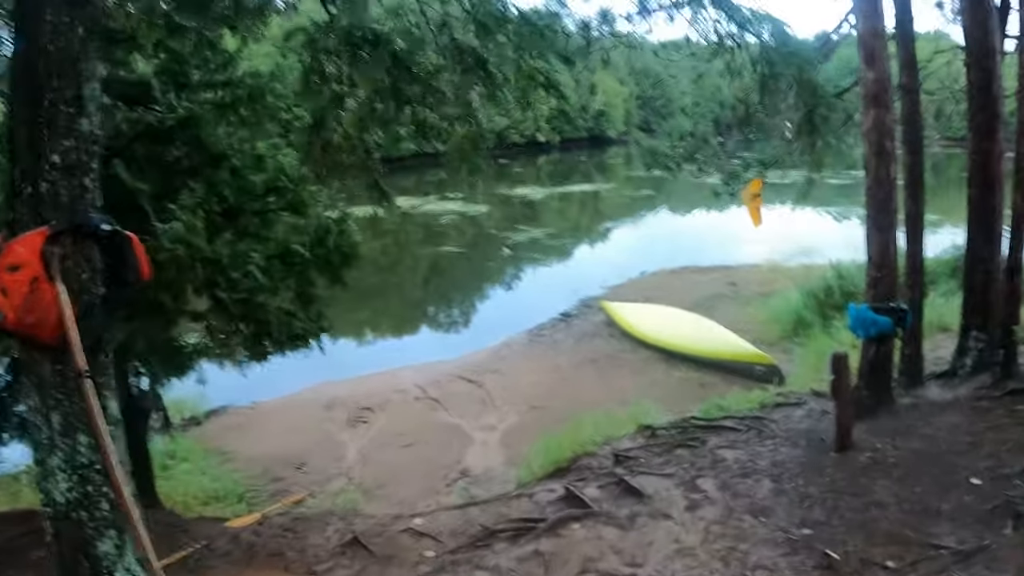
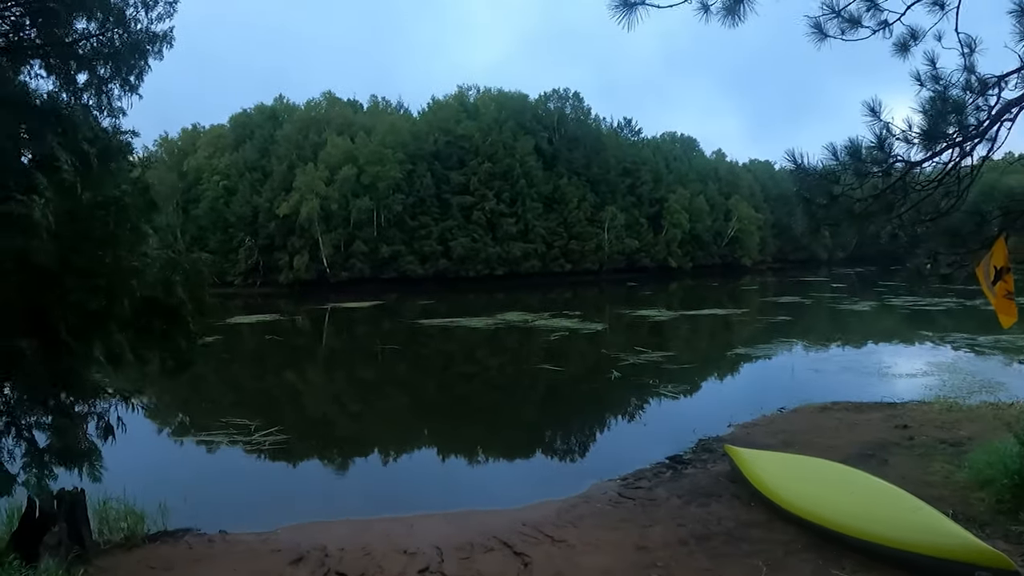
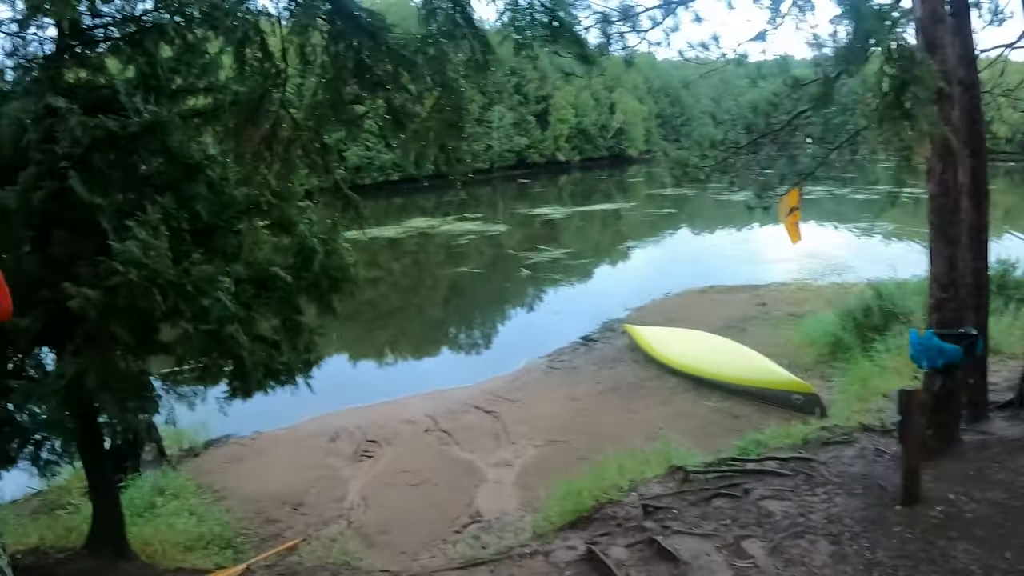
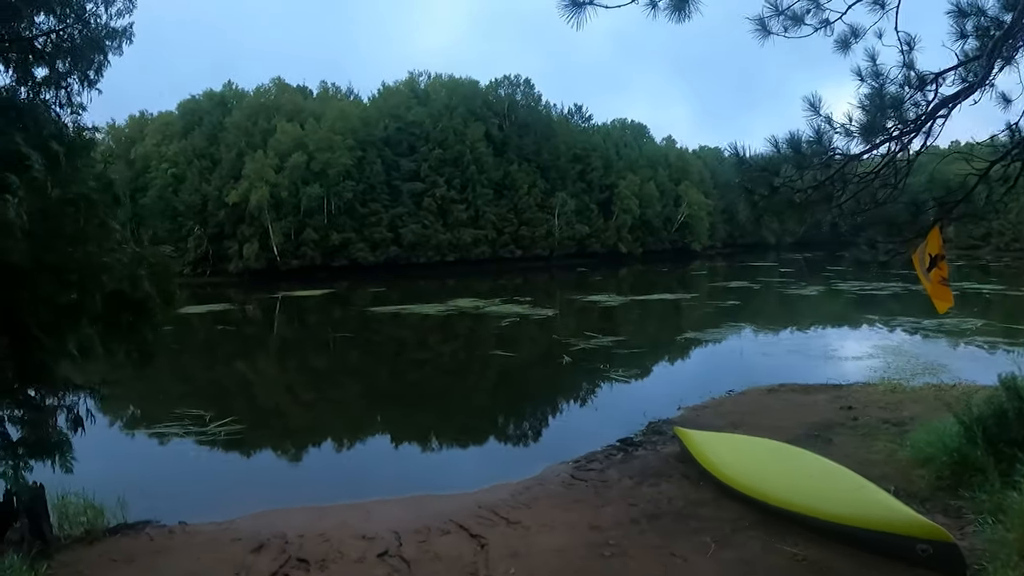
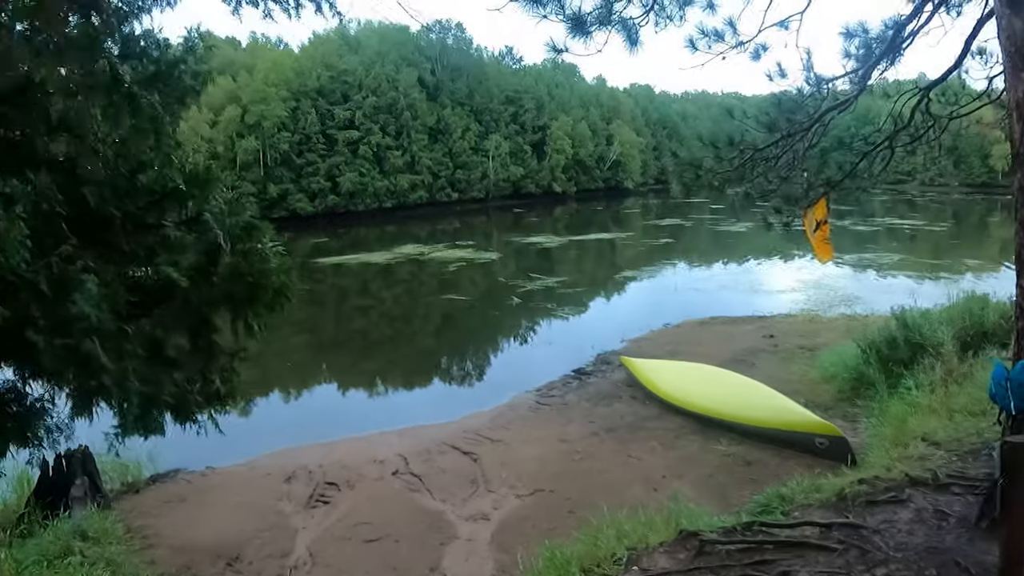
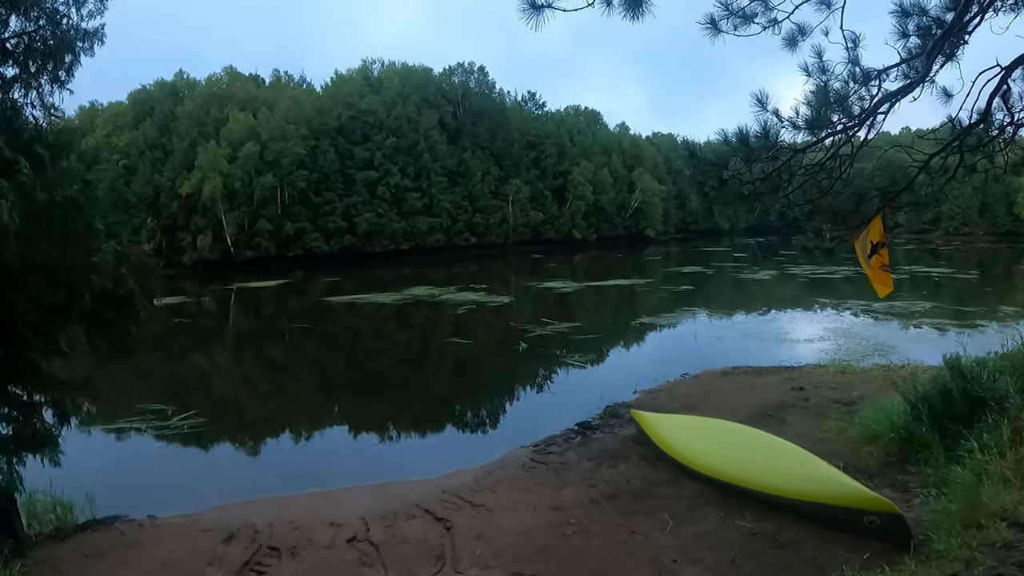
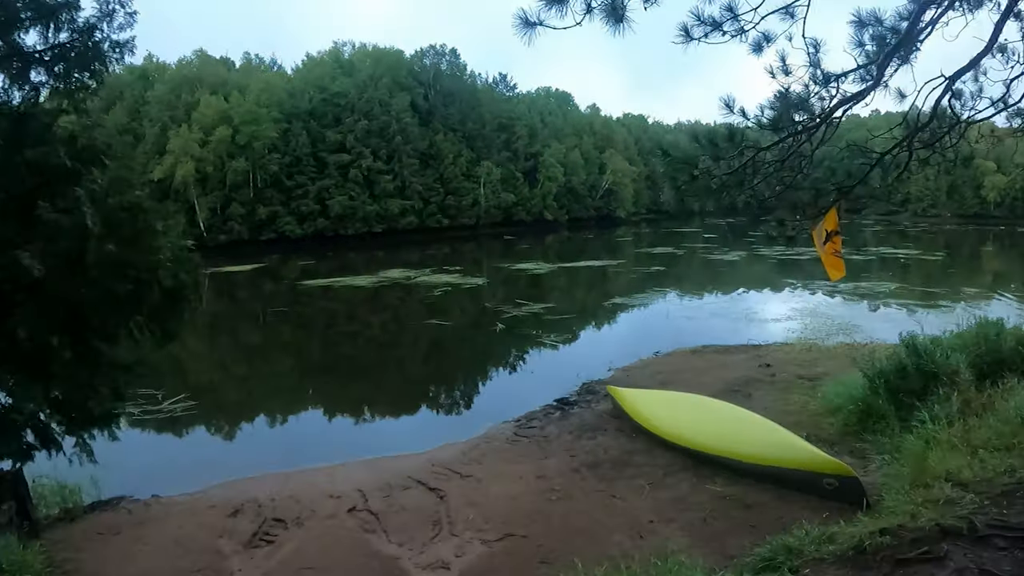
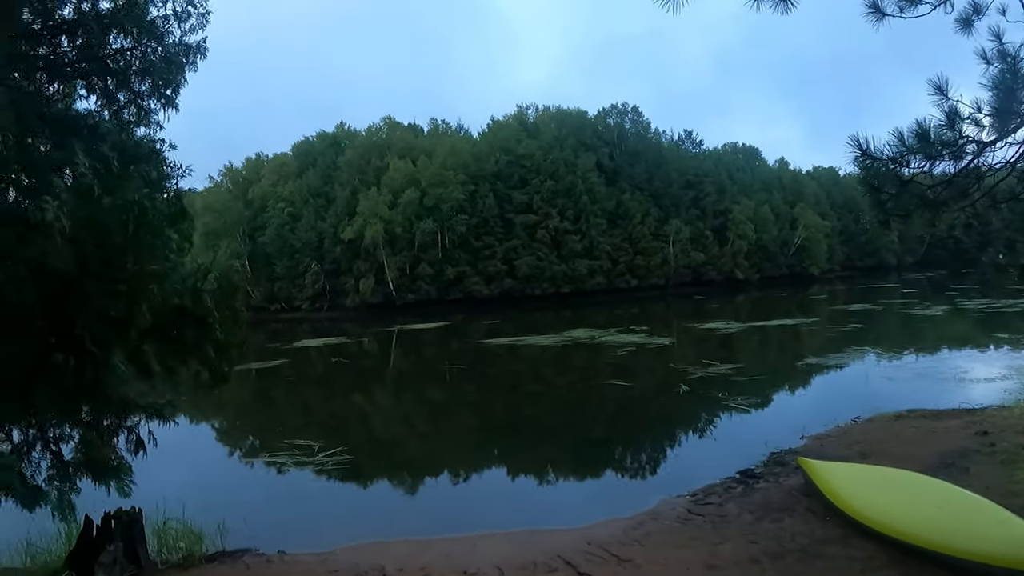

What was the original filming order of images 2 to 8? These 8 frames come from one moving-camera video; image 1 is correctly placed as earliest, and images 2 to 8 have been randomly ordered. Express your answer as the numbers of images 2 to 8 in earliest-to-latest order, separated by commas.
3, 5, 7, 6, 4, 2, 8
